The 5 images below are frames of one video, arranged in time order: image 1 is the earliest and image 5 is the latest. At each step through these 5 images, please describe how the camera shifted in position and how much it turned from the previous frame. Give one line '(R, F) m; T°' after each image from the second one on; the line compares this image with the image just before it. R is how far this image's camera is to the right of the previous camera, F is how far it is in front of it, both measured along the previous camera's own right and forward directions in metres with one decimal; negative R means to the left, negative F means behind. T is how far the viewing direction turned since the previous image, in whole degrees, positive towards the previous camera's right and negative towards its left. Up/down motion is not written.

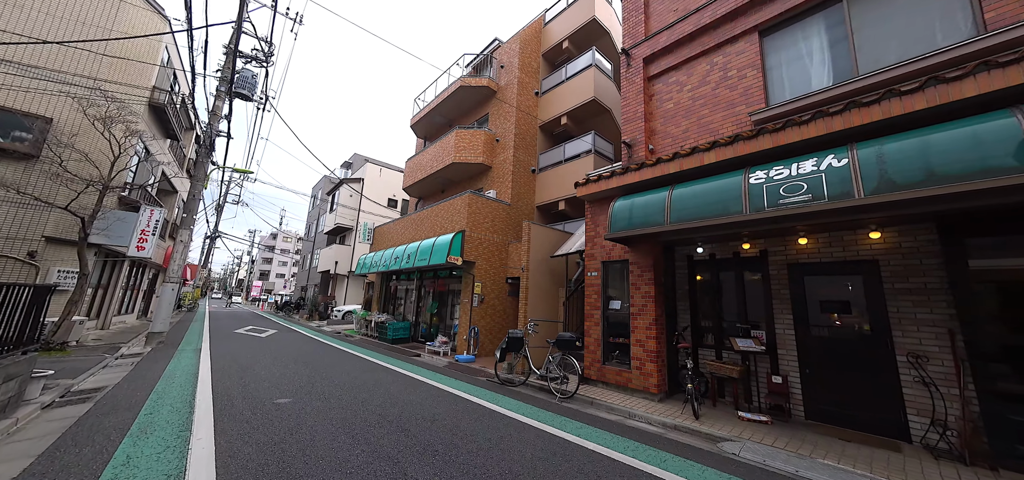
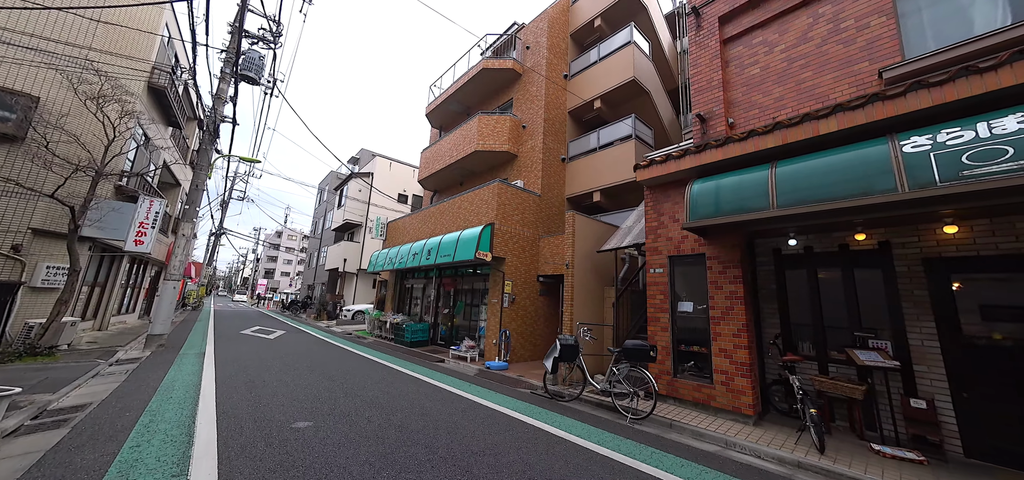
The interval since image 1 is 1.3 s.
(-0.8, +1.0) m; -1°
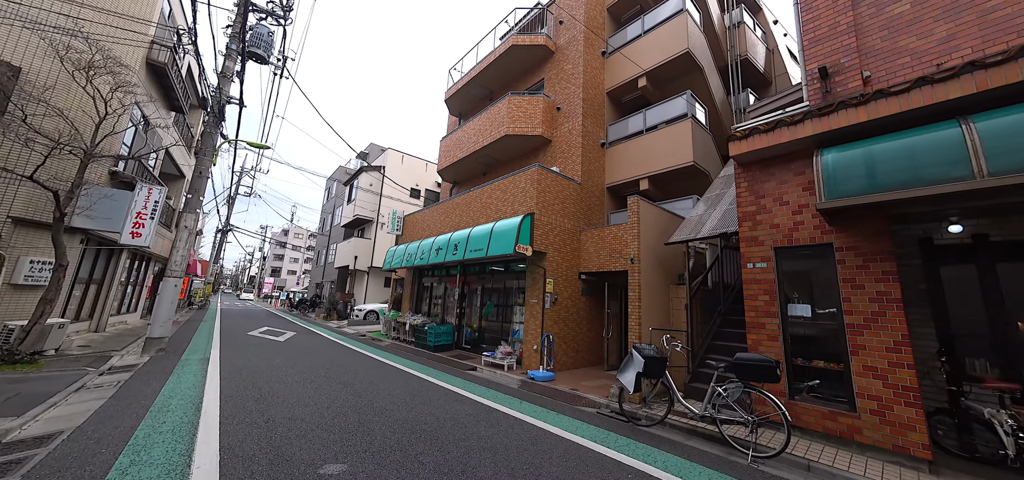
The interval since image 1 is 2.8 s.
(-0.9, +1.1) m; -1°
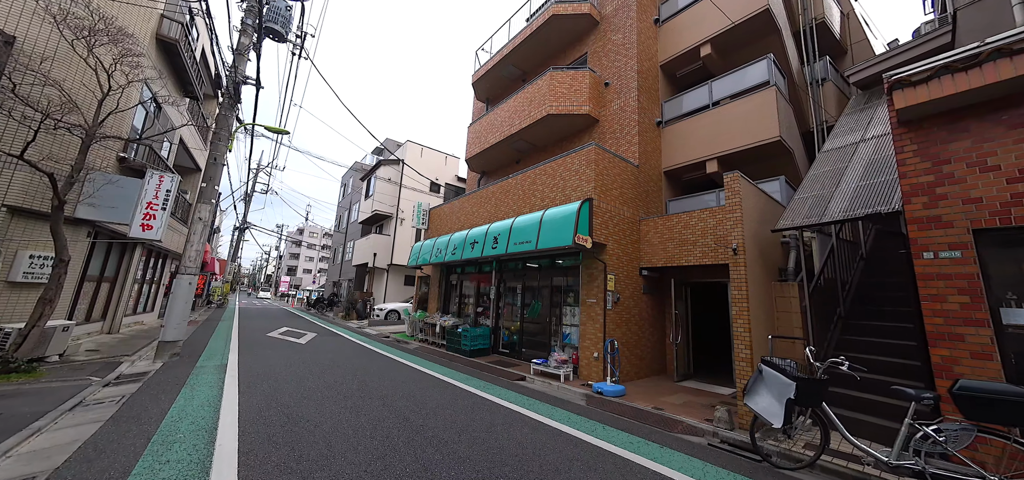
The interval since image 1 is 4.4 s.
(-0.9, +1.1) m; -2°
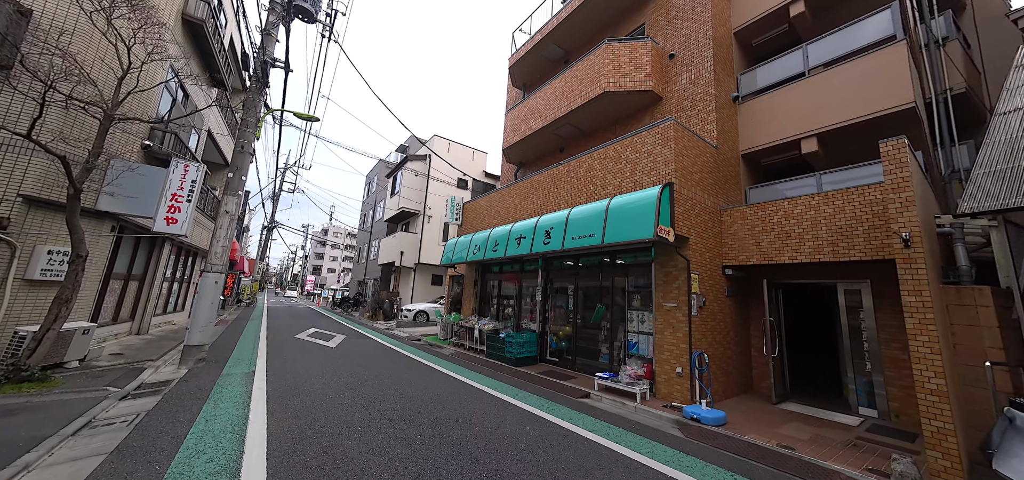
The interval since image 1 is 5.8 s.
(-0.8, +1.0) m; -3°
